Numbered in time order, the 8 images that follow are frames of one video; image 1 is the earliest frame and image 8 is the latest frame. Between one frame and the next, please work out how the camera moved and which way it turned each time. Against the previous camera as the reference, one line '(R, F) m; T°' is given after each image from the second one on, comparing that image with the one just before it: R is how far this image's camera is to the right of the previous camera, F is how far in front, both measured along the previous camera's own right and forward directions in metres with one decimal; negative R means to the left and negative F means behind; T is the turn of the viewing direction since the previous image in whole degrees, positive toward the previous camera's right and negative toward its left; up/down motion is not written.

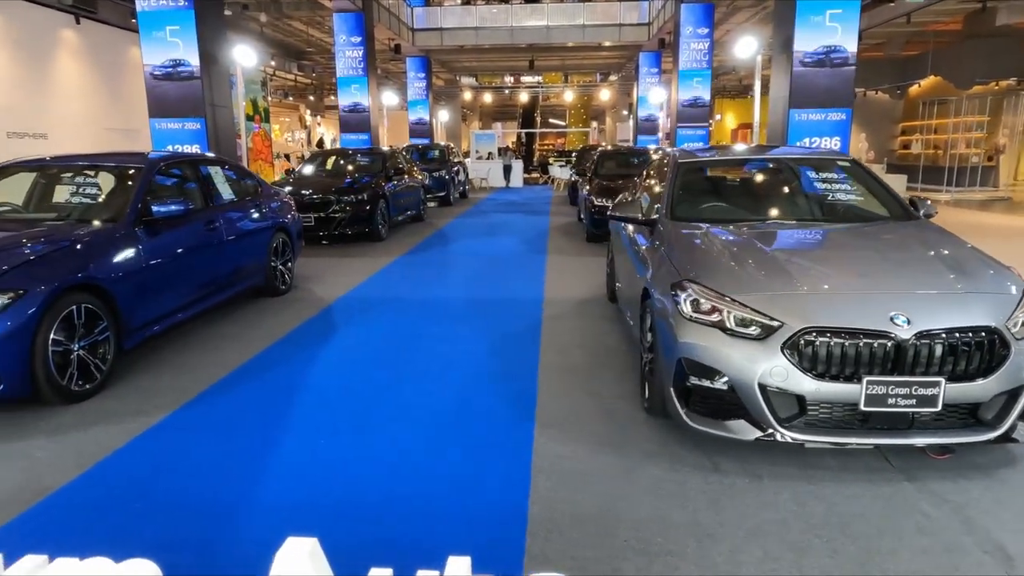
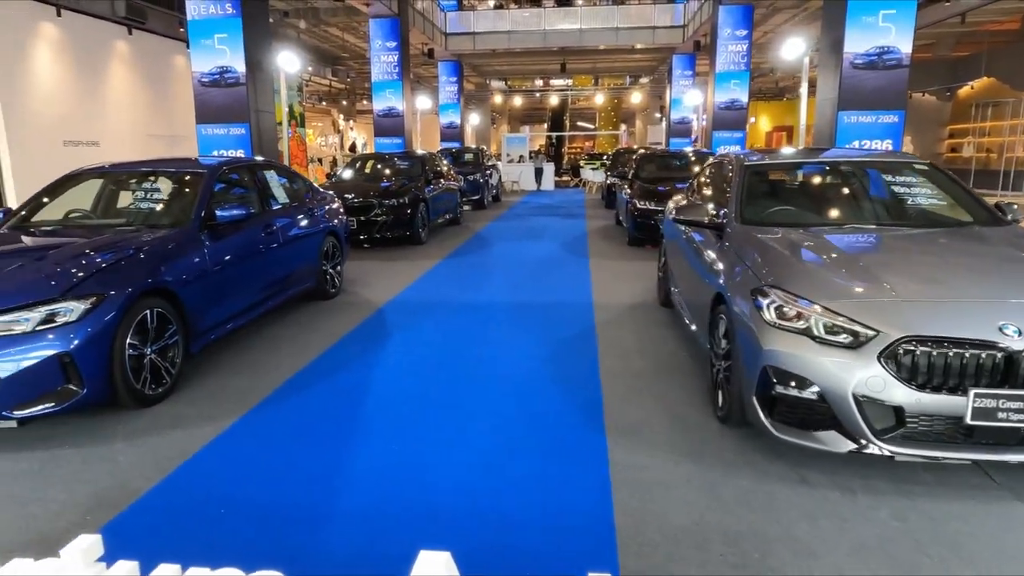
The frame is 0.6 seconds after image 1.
(-0.2, 0.0) m; -2°
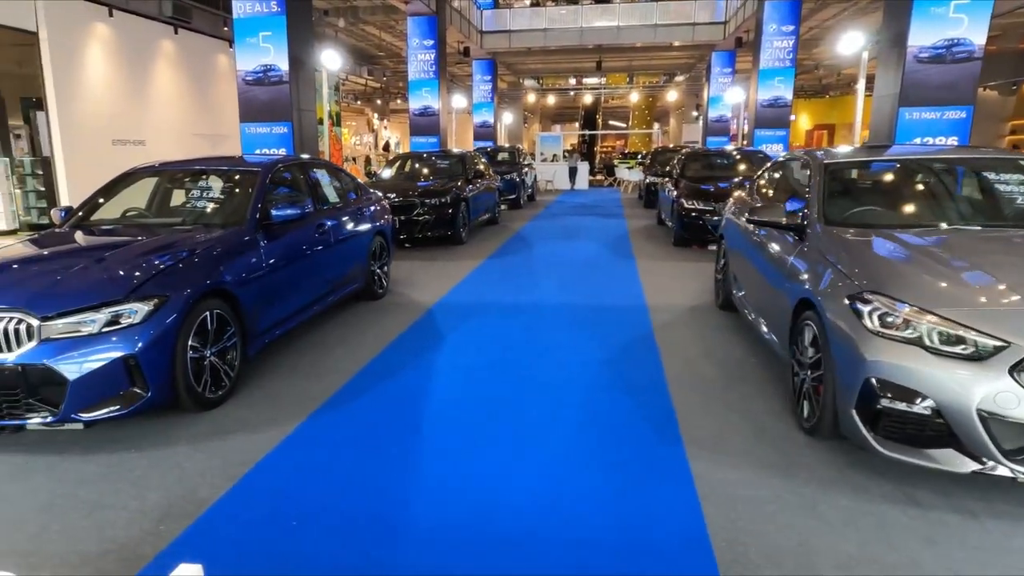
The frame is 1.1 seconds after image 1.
(-0.2, +0.1) m; -2°
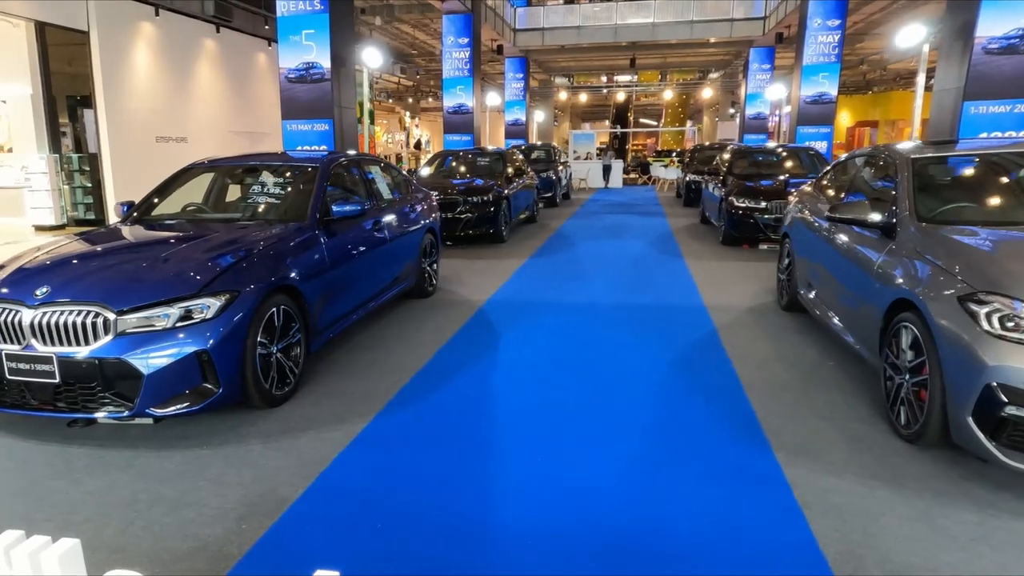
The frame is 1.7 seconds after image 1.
(-0.3, +0.1) m; -2°
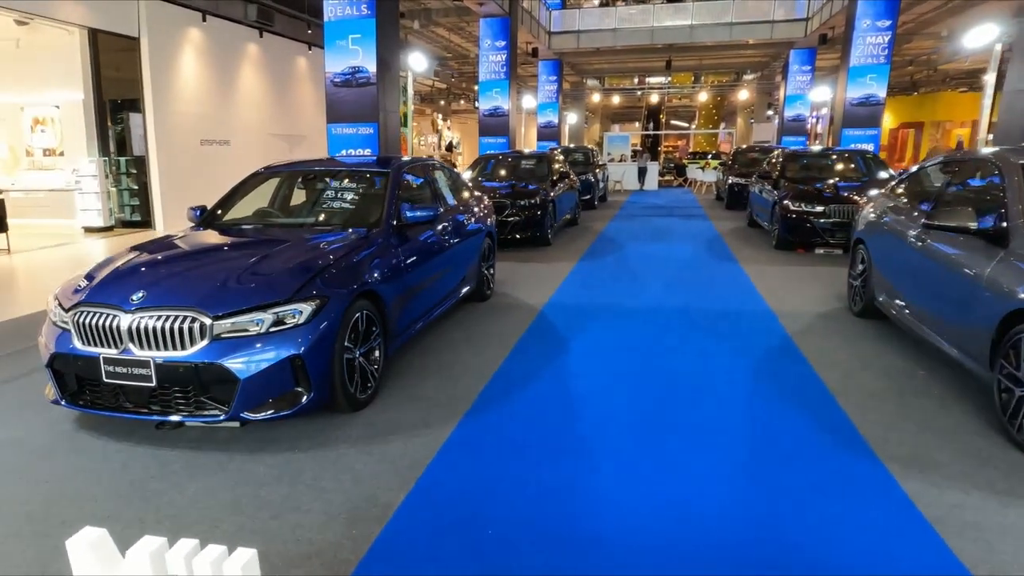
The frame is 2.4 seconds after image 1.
(-0.3, 0.0) m; -2°
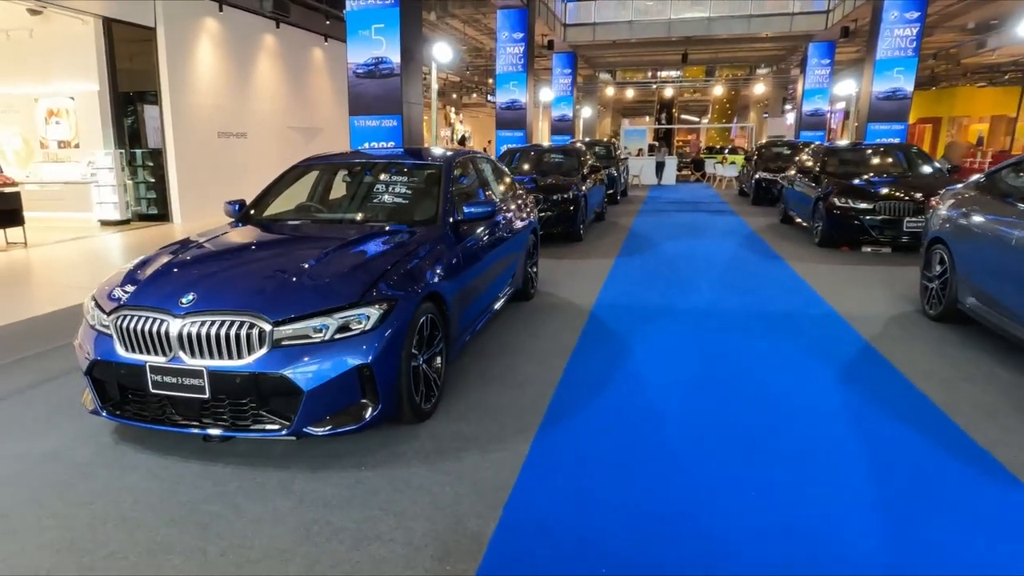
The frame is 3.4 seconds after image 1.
(-0.4, +0.3) m; 0°
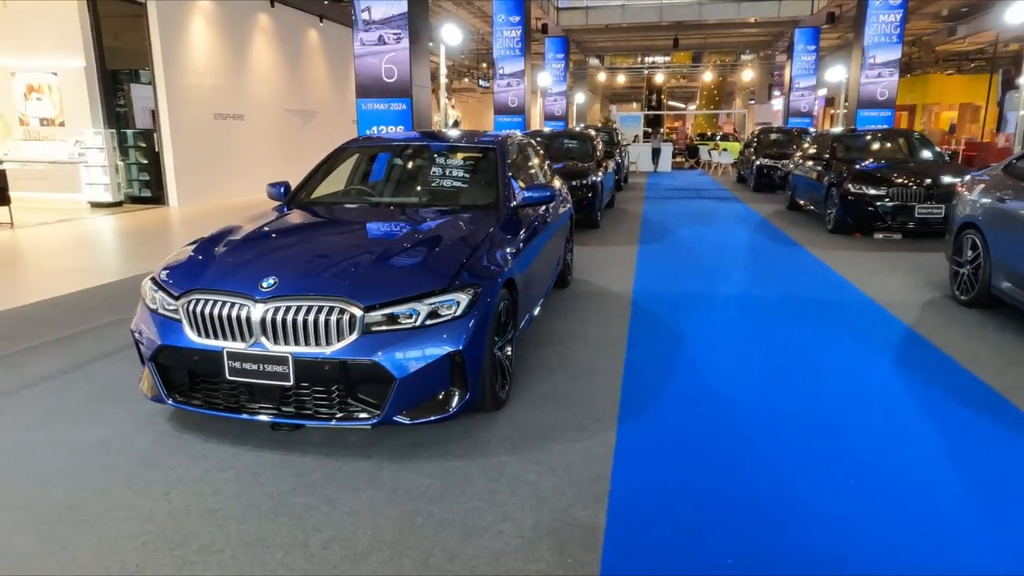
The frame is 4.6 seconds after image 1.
(-0.5, +0.1) m; +2°
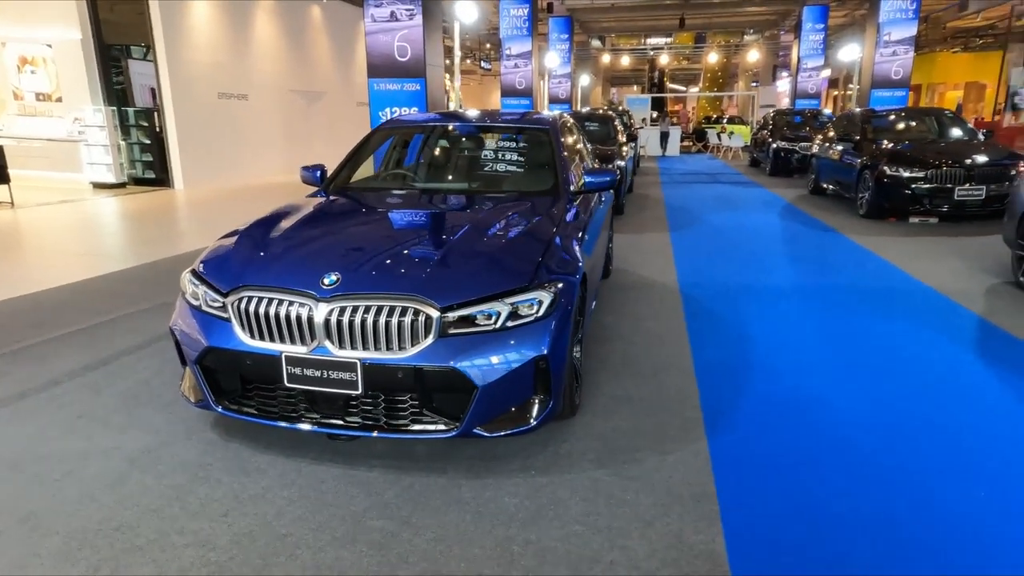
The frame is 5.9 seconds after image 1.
(-0.4, +0.3) m; 0°
